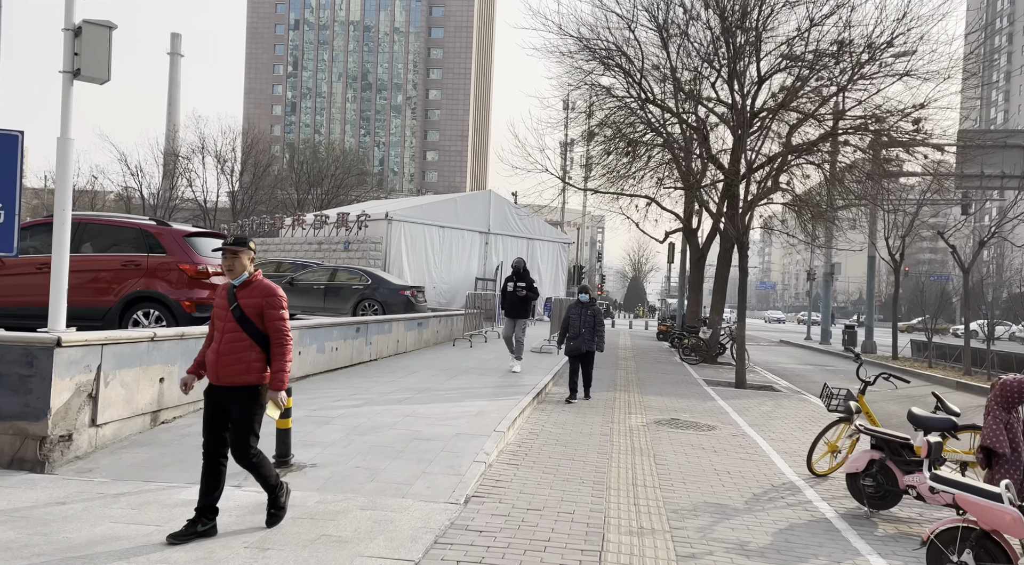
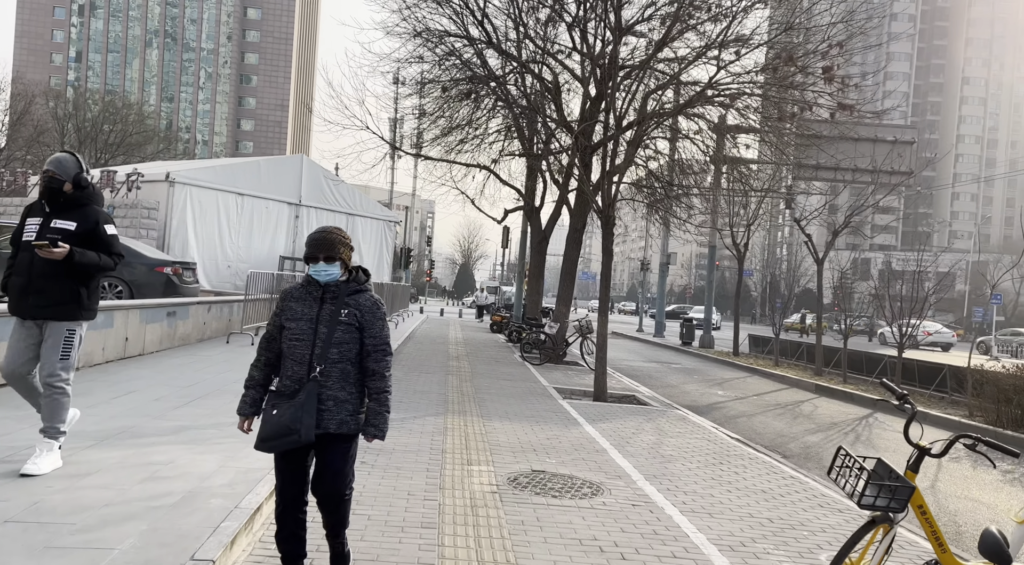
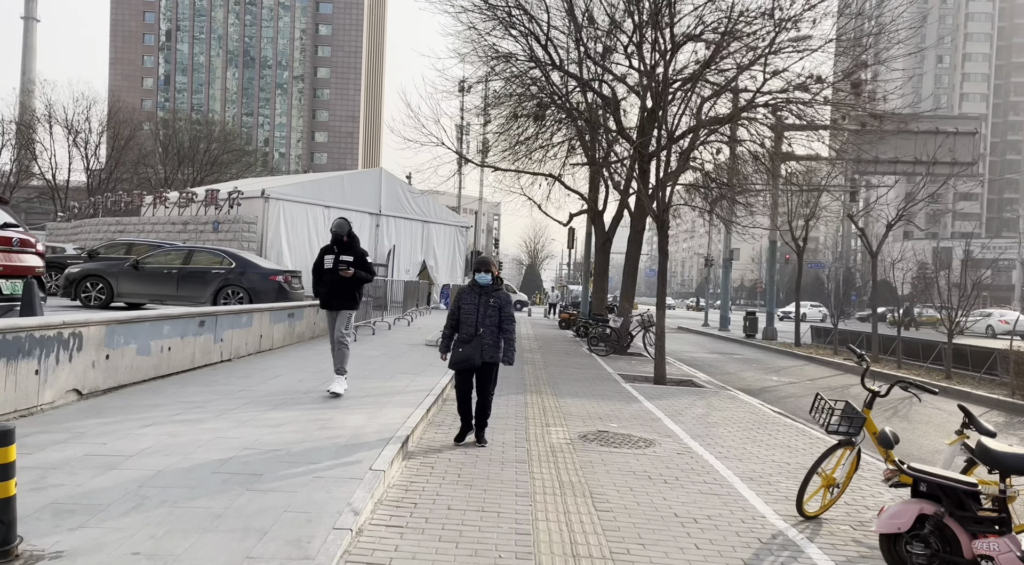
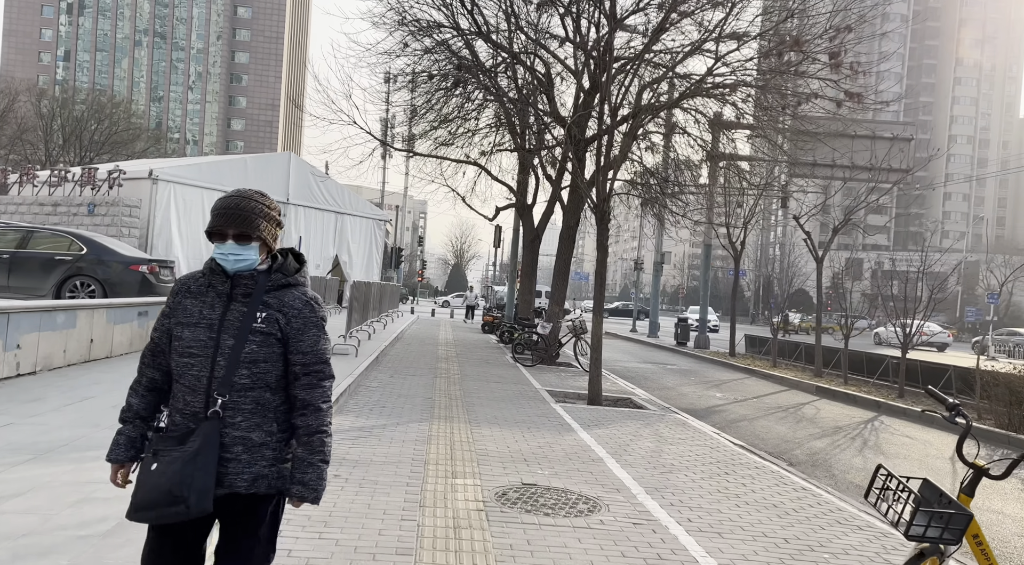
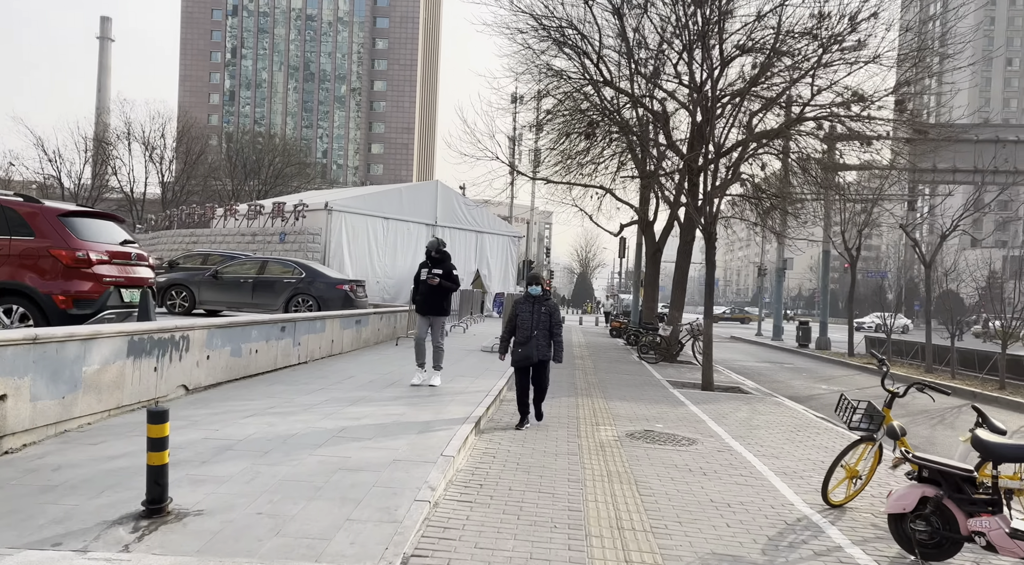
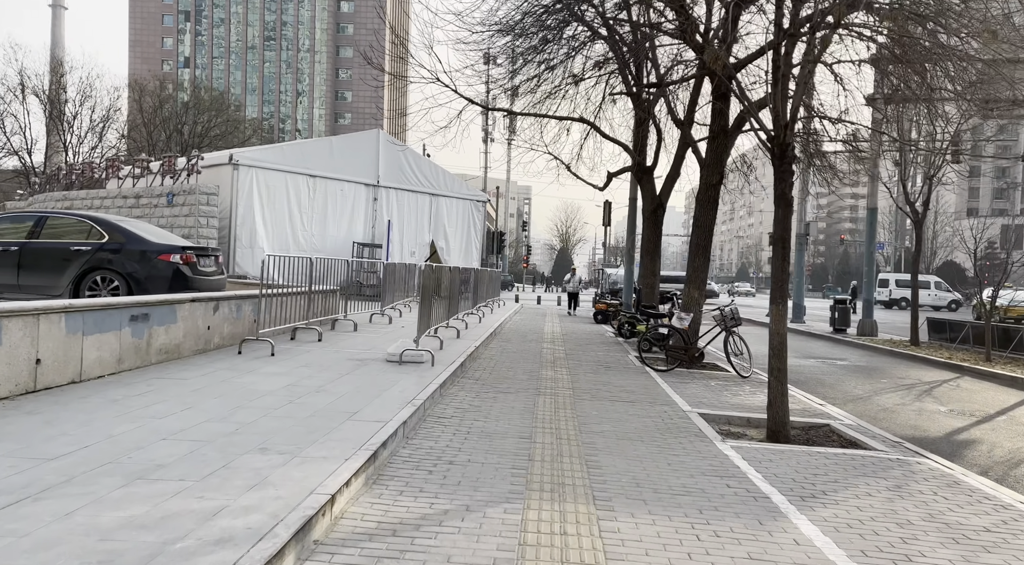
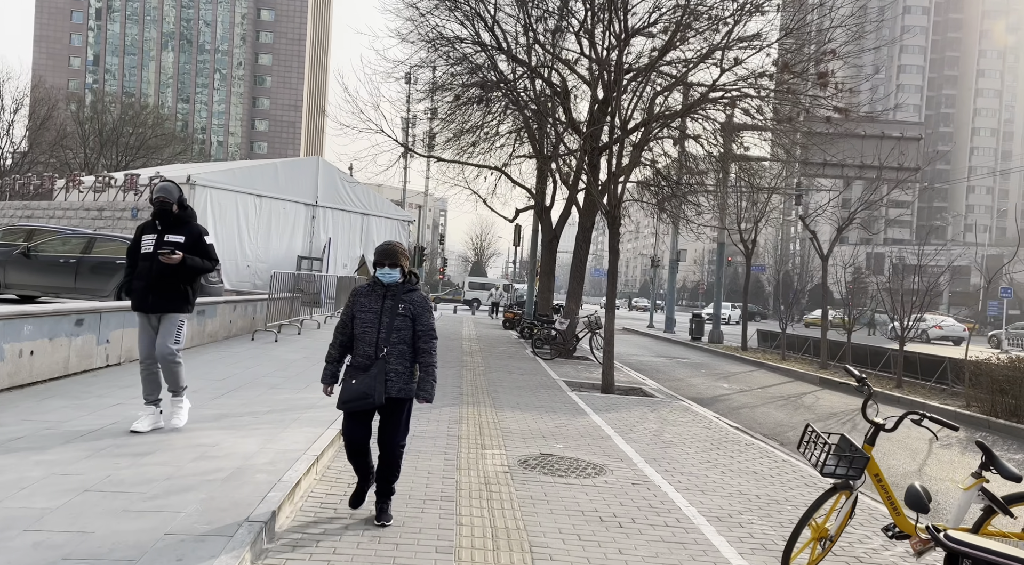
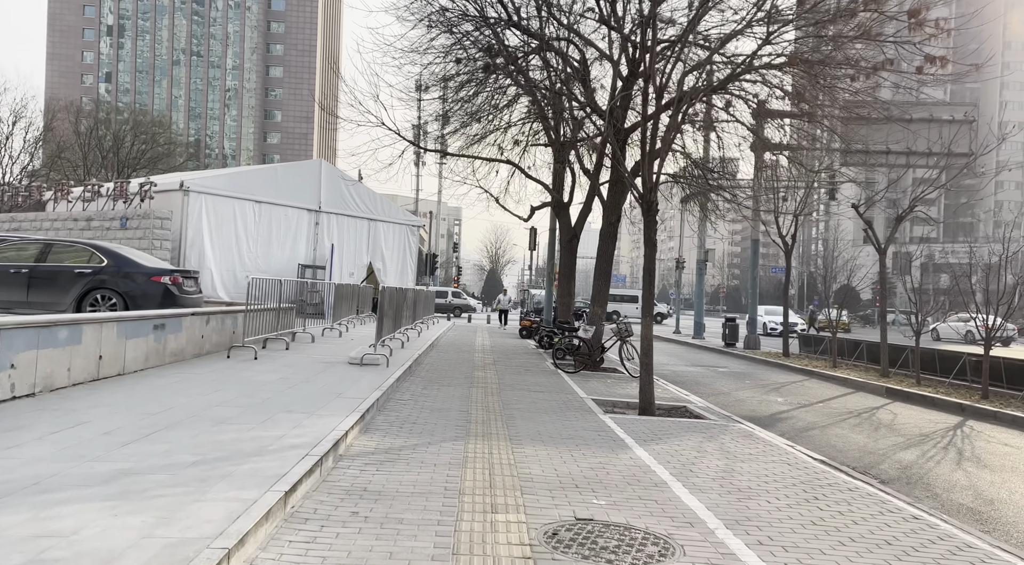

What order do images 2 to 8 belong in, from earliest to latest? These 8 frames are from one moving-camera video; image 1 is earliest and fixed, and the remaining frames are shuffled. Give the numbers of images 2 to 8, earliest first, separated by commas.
5, 3, 7, 2, 4, 8, 6
